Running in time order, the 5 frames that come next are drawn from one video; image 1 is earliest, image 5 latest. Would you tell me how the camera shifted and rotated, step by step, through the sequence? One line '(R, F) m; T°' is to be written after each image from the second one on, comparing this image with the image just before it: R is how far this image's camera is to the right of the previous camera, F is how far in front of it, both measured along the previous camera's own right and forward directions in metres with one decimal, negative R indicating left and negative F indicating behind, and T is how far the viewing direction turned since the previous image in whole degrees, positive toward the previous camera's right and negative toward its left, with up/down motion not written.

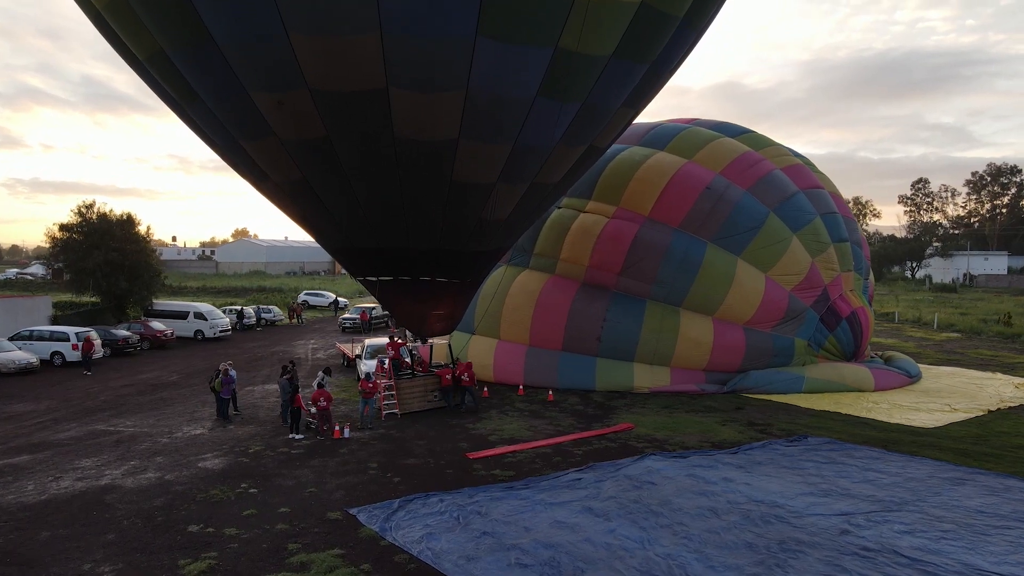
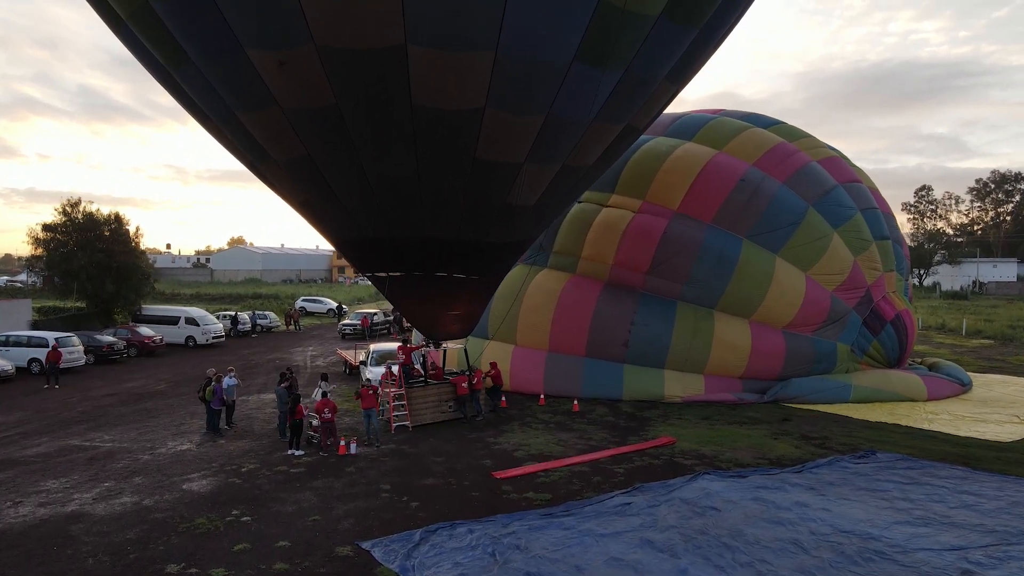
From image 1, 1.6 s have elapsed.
(-0.5, +1.0) m; 0°
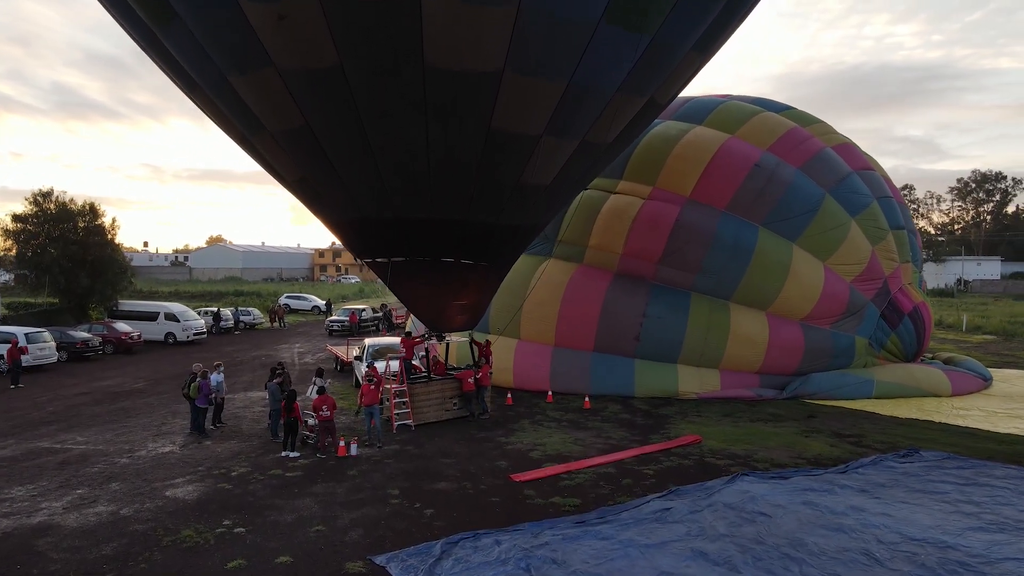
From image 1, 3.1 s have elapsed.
(-0.4, +0.7) m; +2°
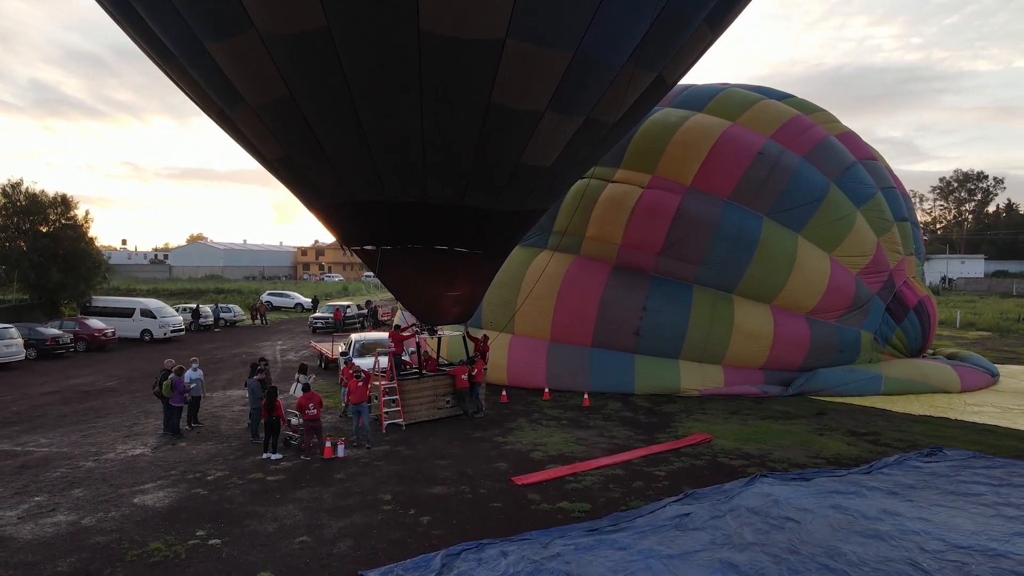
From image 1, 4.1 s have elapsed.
(-0.2, +0.5) m; +1°
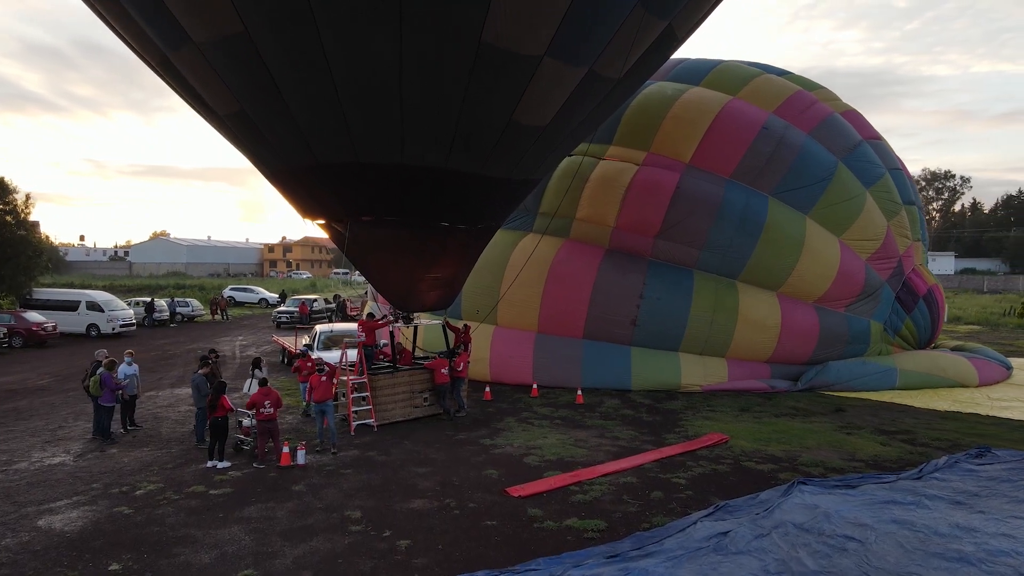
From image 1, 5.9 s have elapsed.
(-0.2, +1.0) m; +3°
